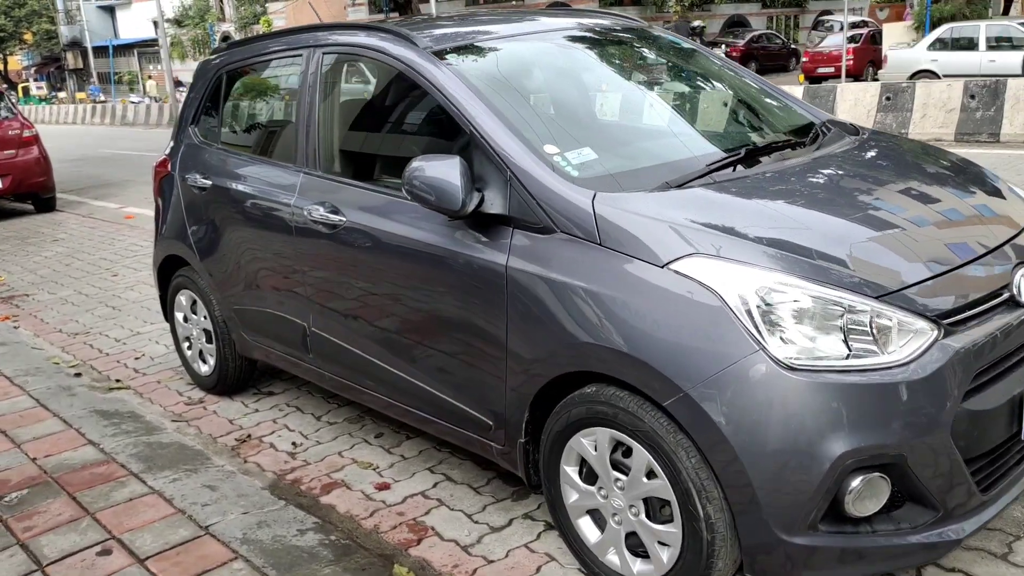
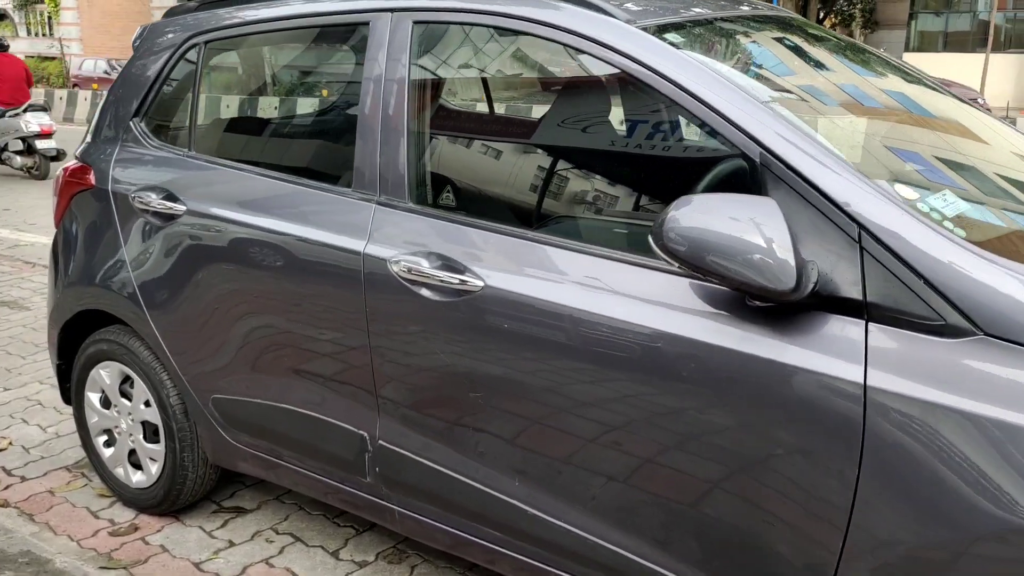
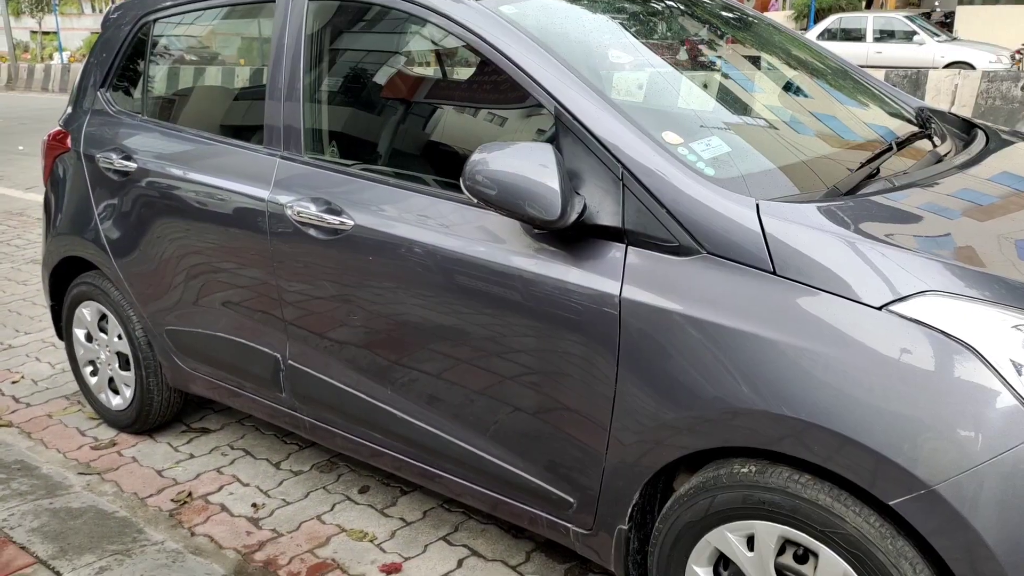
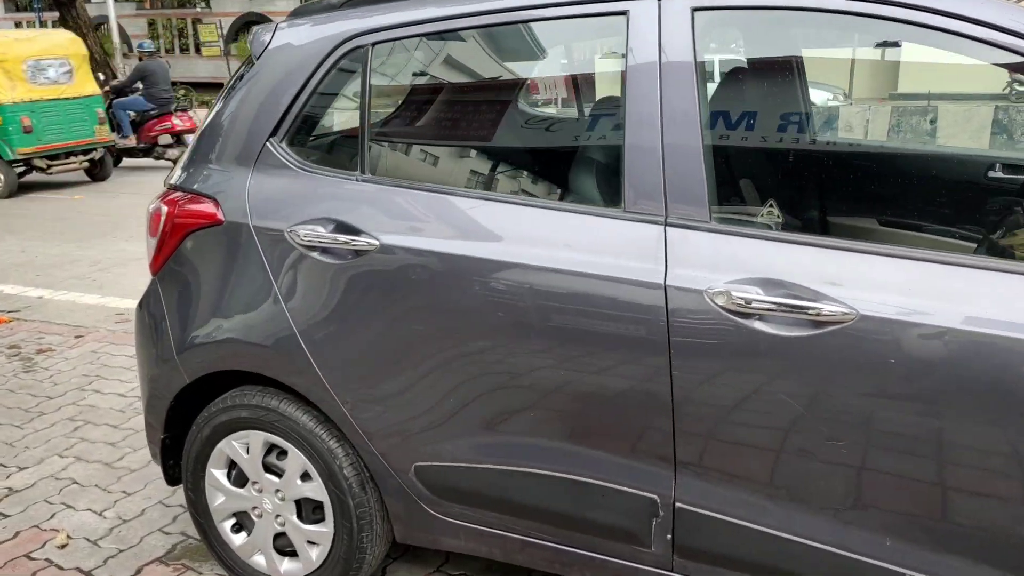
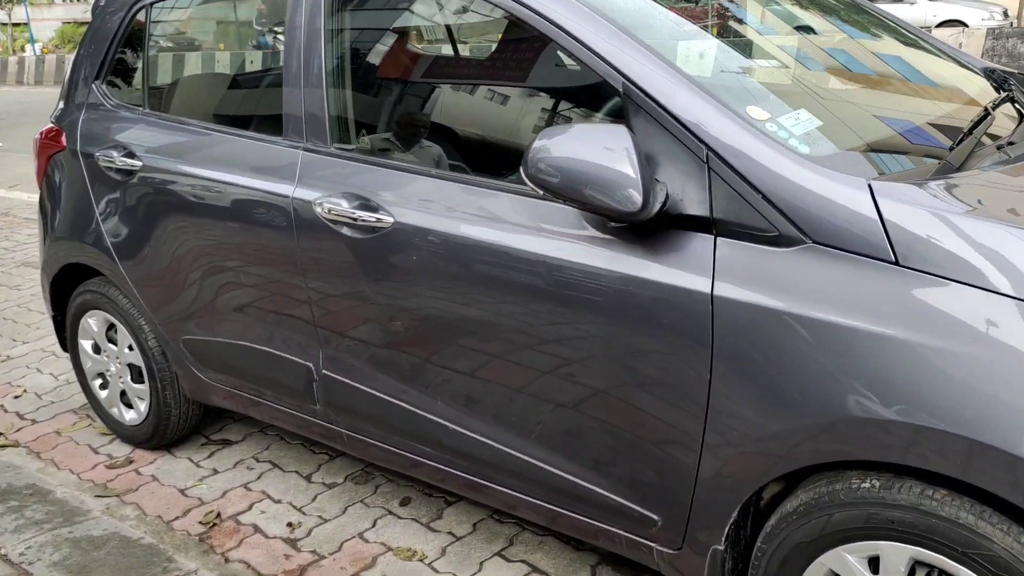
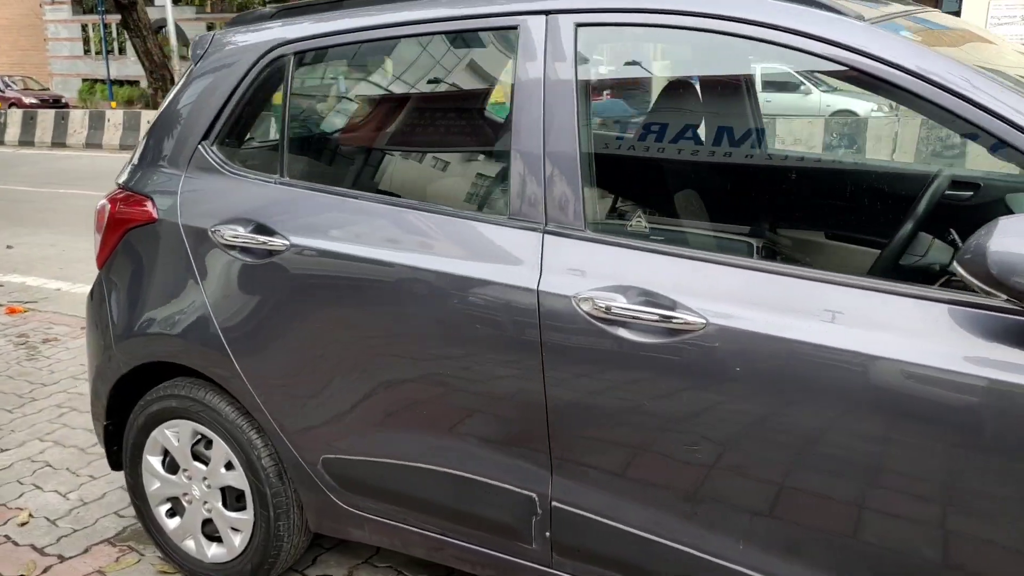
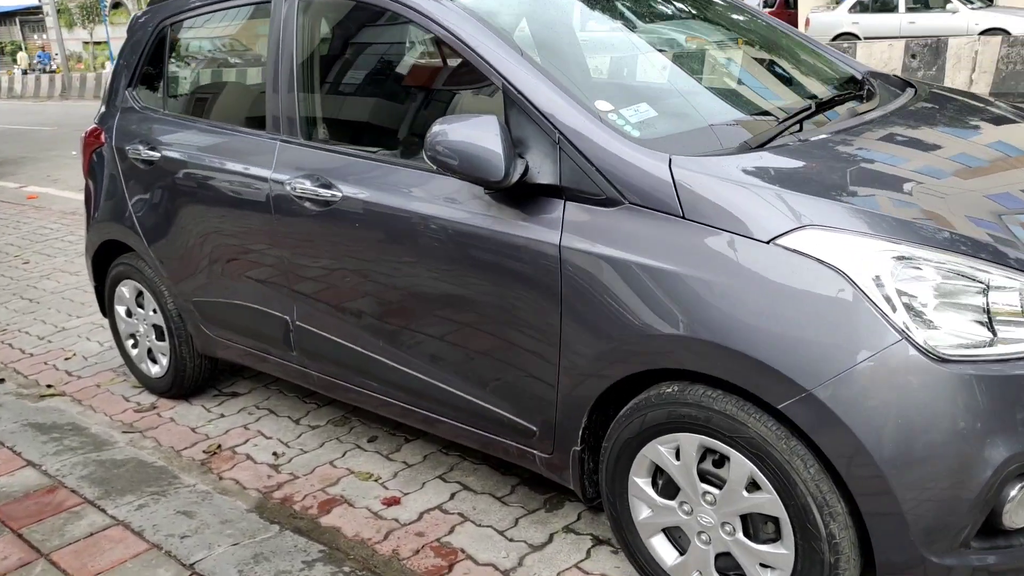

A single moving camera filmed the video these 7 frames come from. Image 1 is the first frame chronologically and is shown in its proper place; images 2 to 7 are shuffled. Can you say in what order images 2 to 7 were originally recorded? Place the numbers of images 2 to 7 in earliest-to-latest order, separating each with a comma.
7, 5, 3, 2, 6, 4
